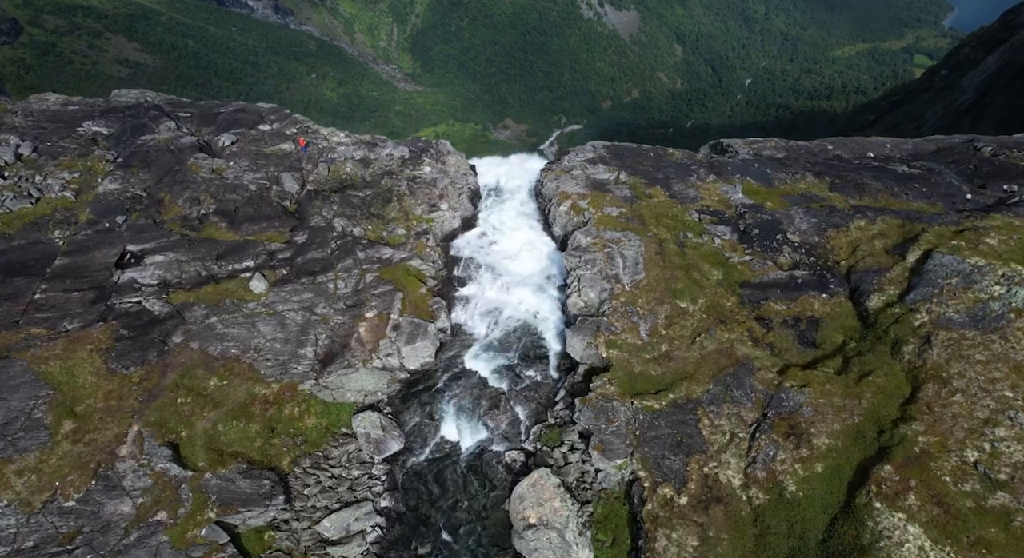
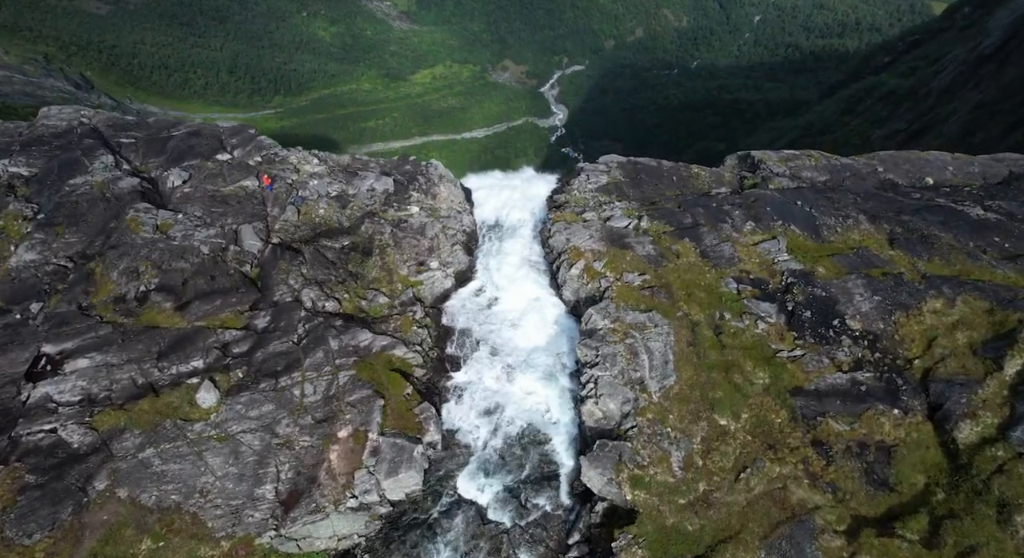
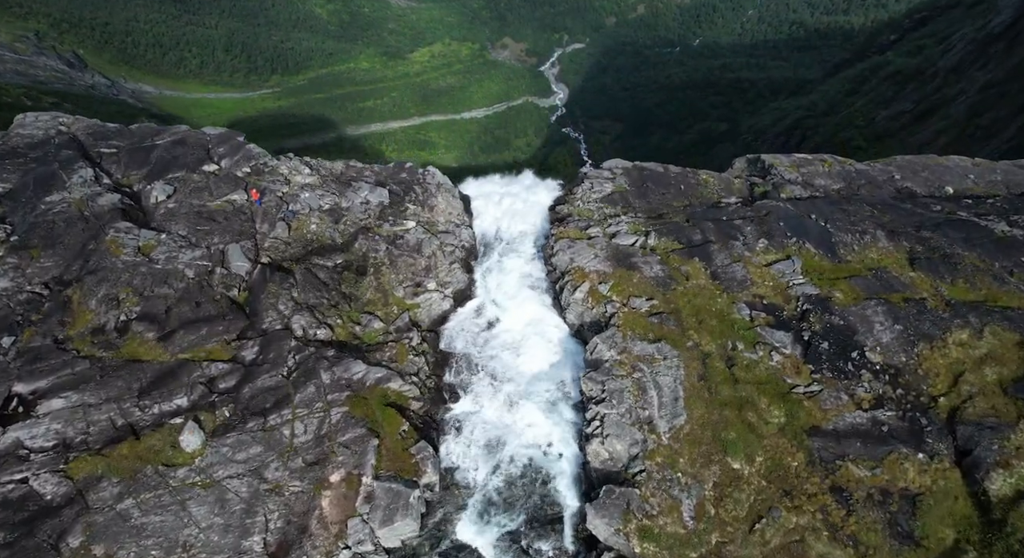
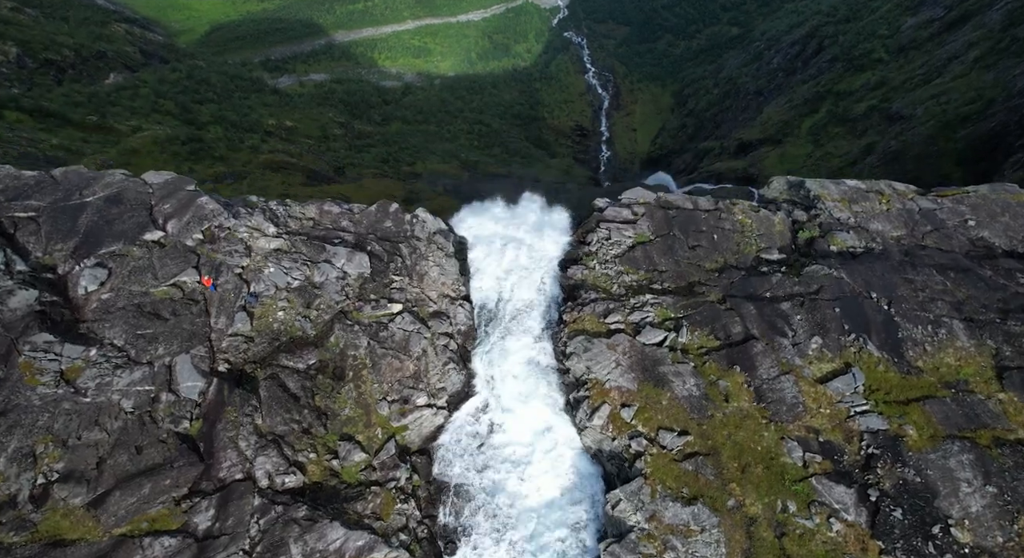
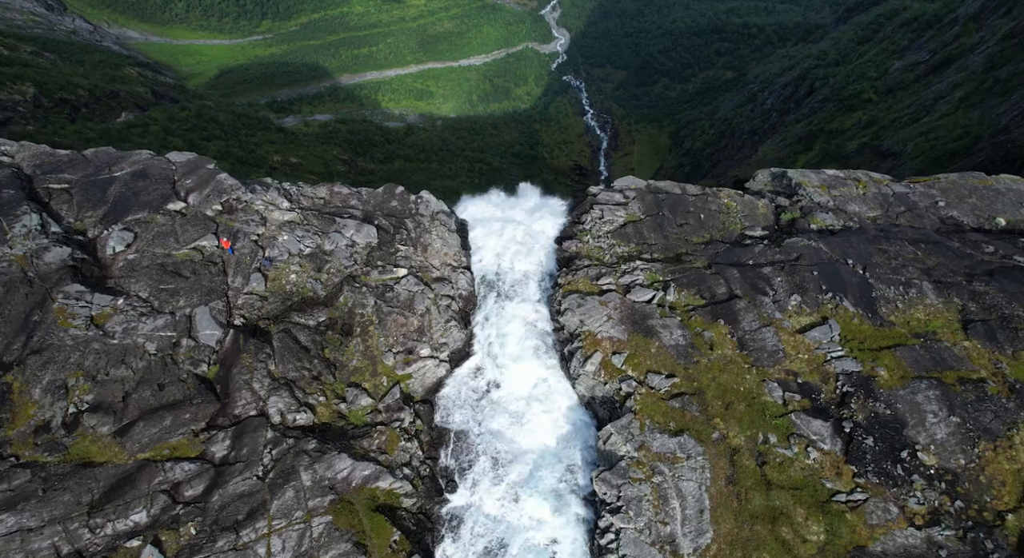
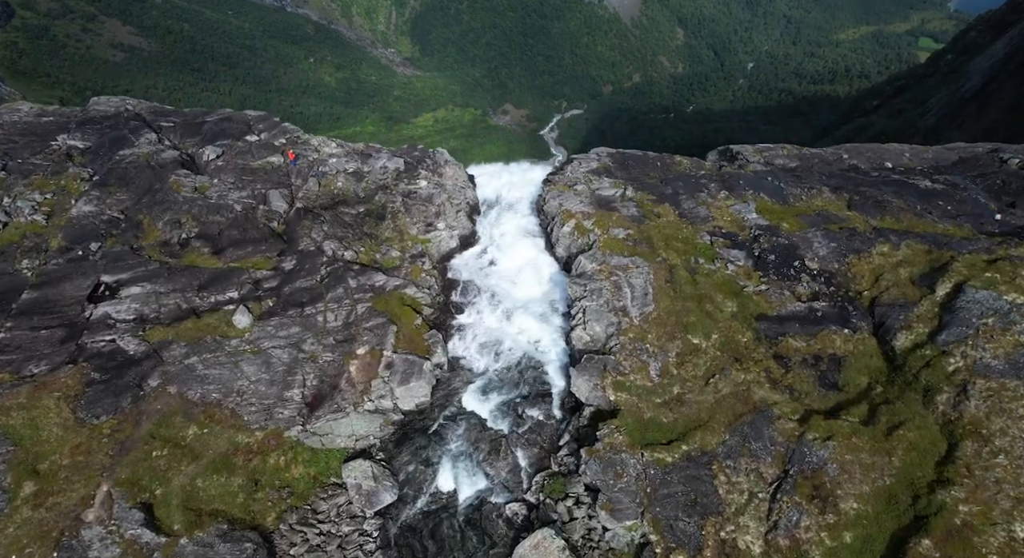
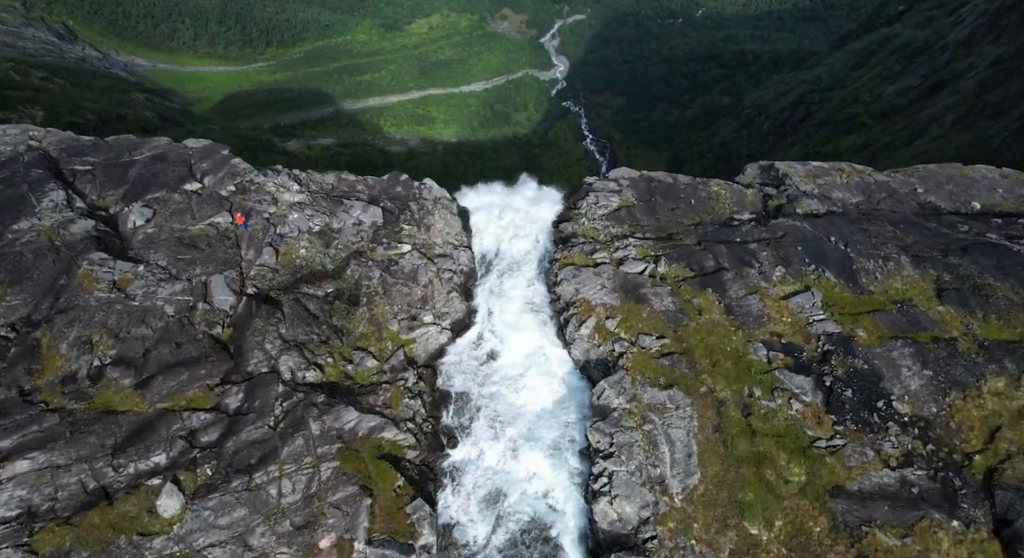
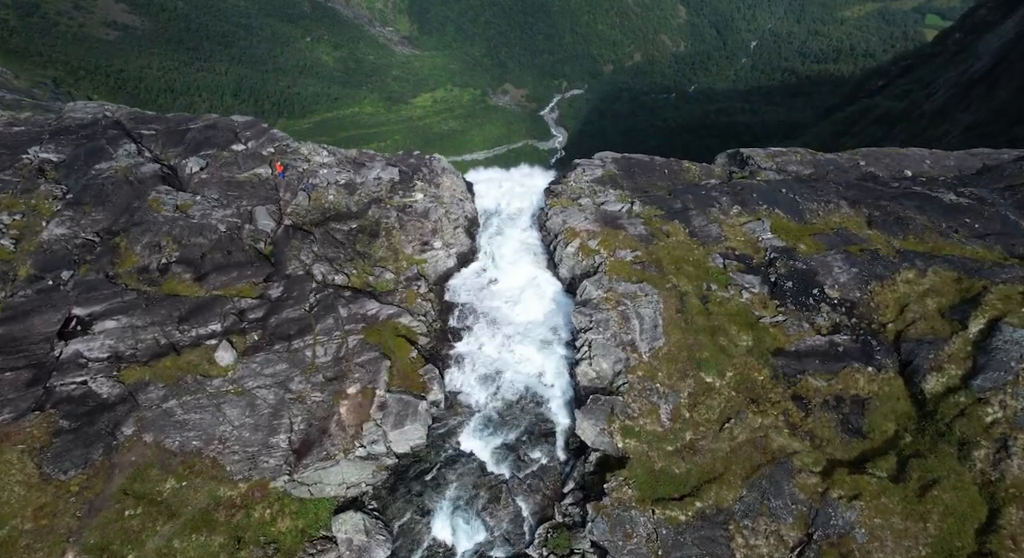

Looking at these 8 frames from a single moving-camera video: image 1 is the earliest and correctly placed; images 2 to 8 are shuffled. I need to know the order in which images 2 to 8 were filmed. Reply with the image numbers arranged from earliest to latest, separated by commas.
6, 8, 2, 3, 7, 5, 4
